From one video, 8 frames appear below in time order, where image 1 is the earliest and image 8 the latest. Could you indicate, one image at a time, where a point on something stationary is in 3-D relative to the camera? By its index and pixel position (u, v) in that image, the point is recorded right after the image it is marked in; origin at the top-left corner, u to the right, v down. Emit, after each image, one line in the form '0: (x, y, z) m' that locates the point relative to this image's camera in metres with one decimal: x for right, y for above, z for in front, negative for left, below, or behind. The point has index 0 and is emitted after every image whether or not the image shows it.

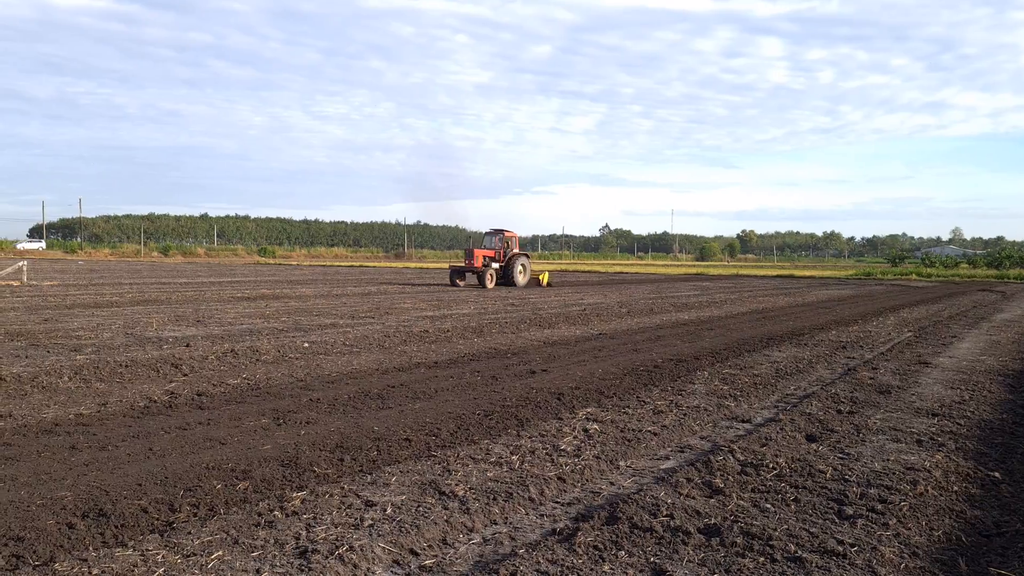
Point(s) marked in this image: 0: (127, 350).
0: (-5.3, -0.8, +12.0) m
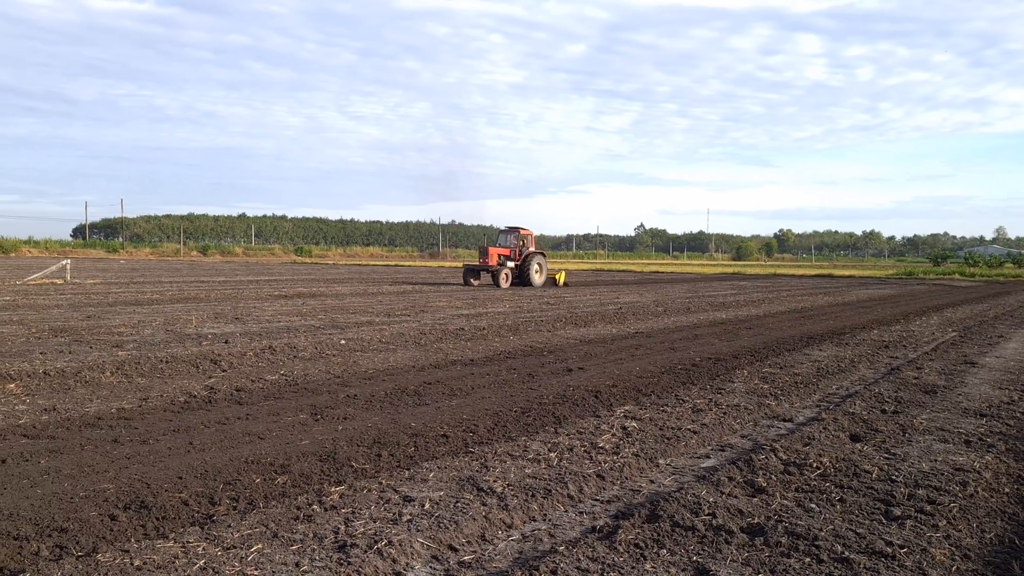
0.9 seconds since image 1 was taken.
0: (-4.8, -0.8, +12.1) m
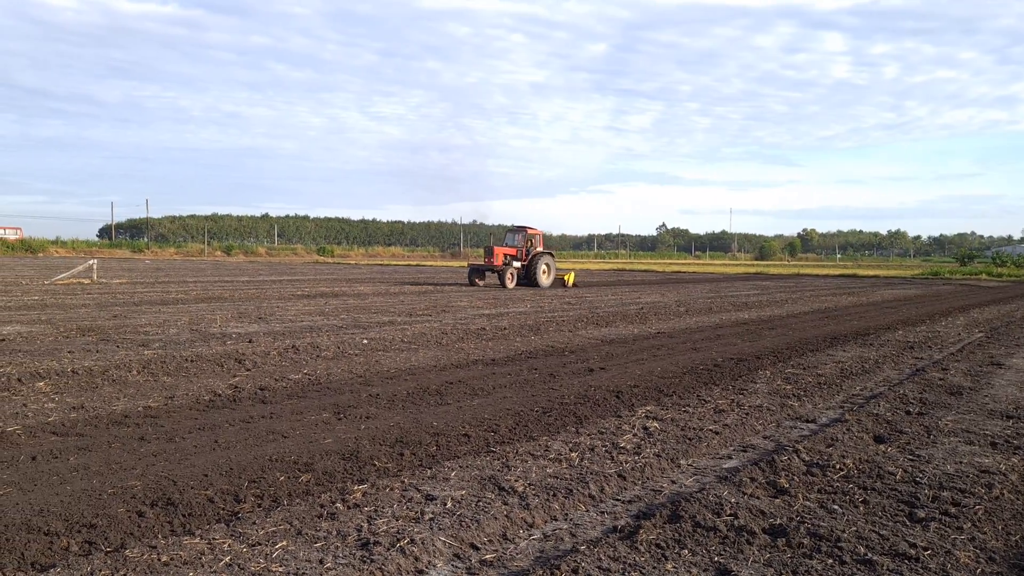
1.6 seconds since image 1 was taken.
0: (-4.5, -0.8, +12.3) m
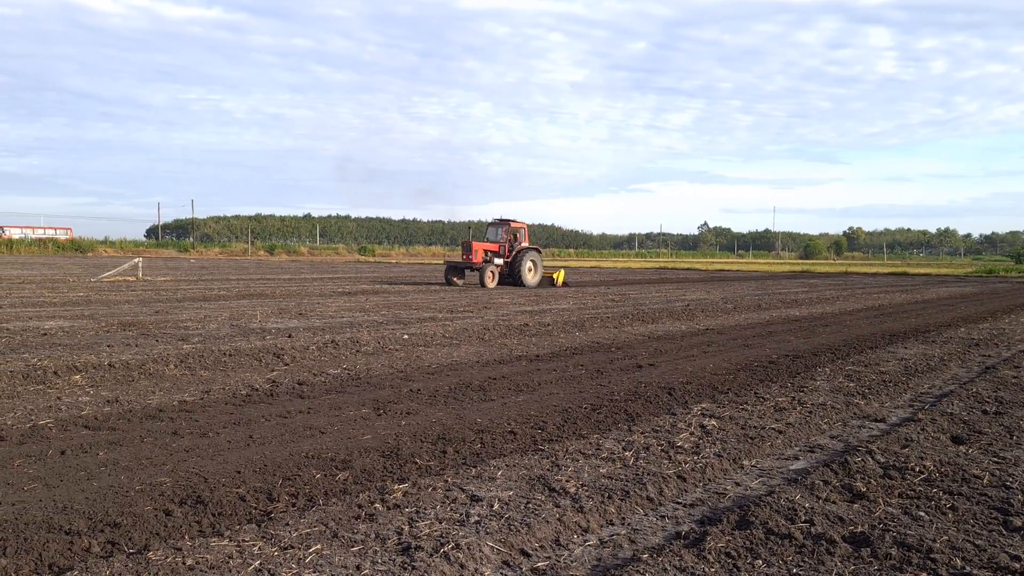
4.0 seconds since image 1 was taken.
0: (-3.9, -0.7, +12.1) m
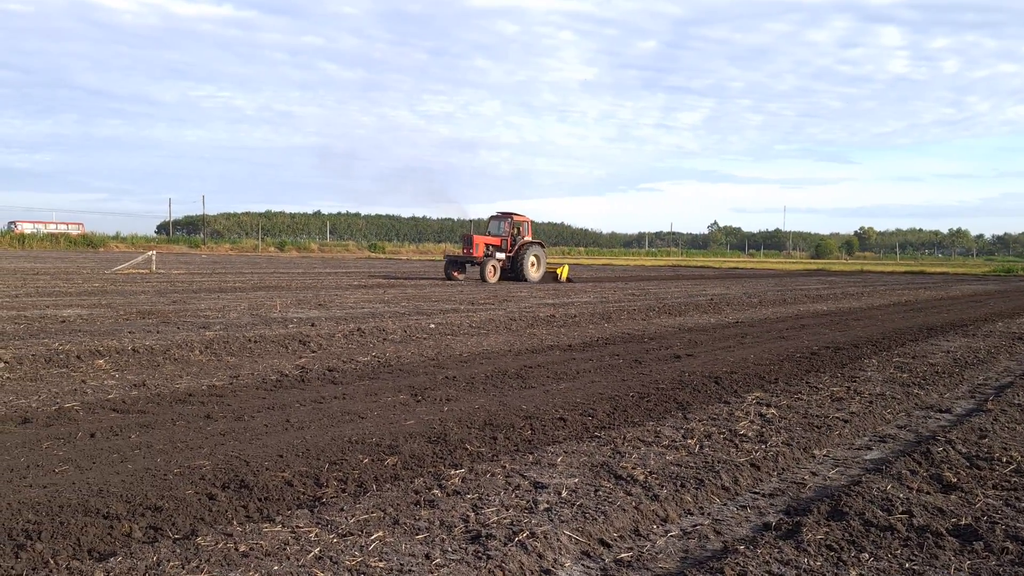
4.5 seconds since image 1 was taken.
0: (-3.5, -0.5, +11.8) m
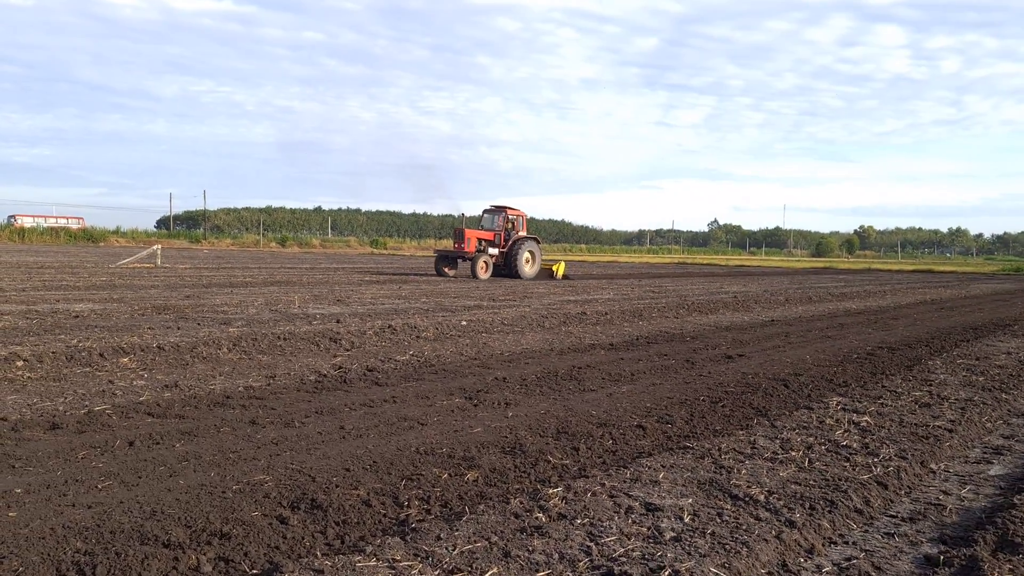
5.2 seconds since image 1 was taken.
0: (-3.0, -0.5, +11.3) m
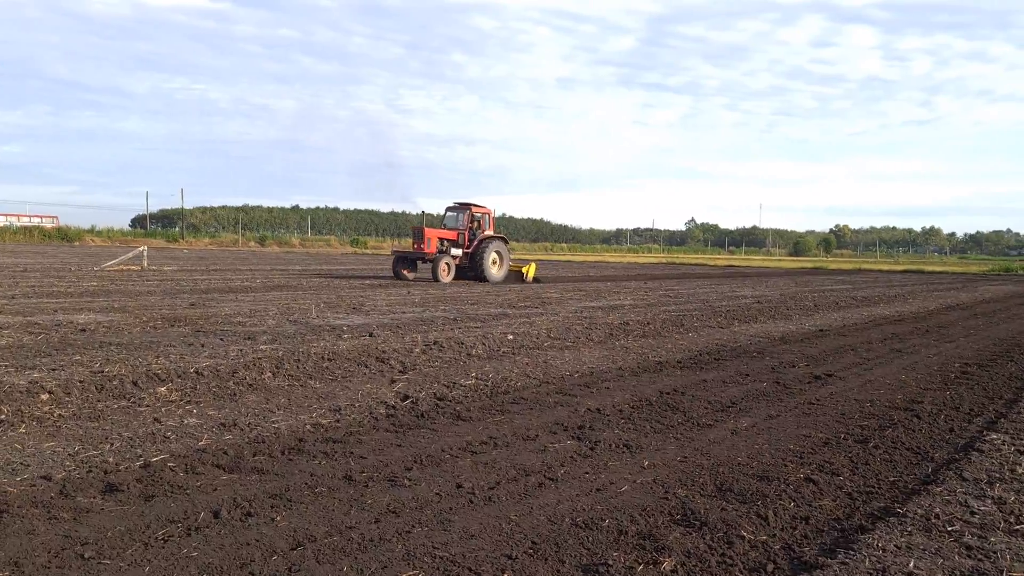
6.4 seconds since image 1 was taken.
0: (-2.4, -0.6, +10.3) m
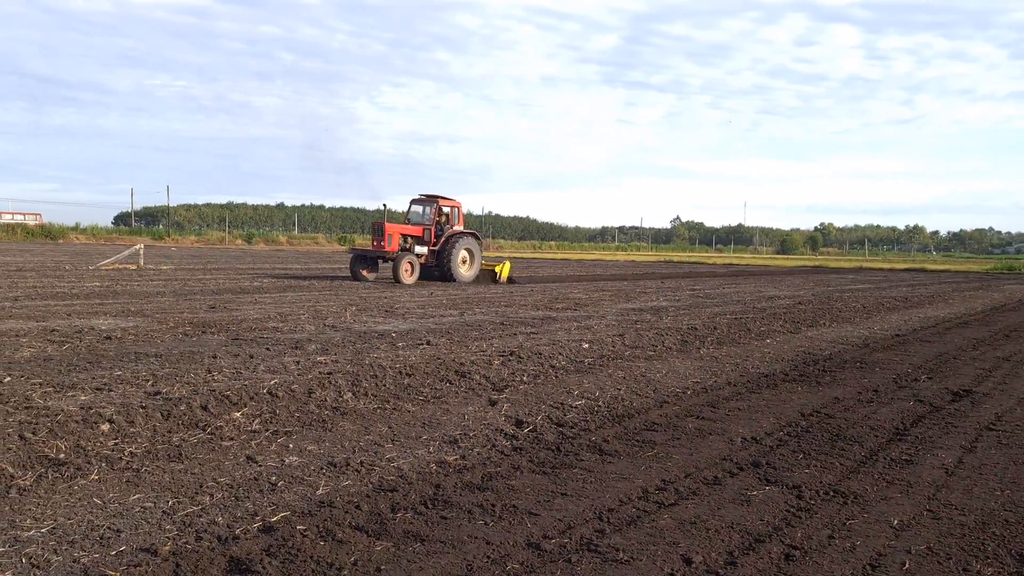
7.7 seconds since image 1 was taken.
0: (-1.6, -0.6, +9.3) m
